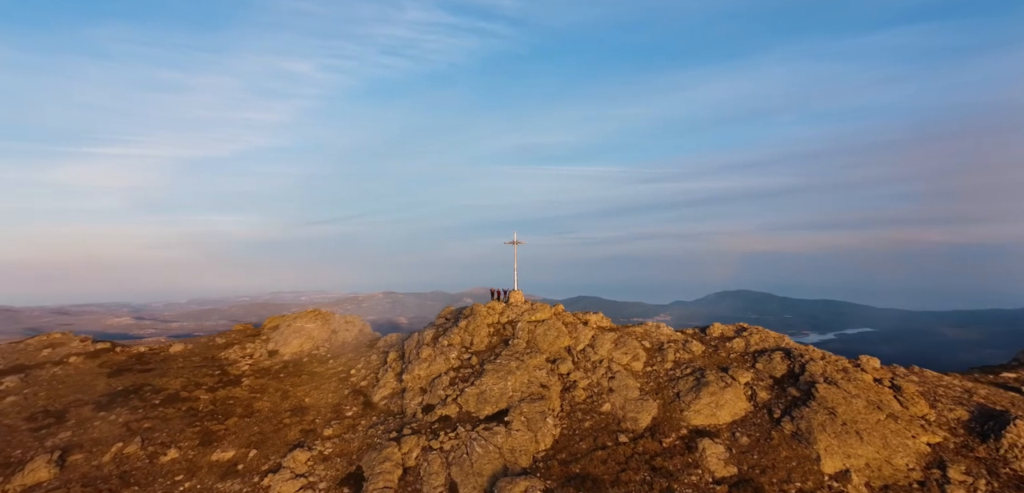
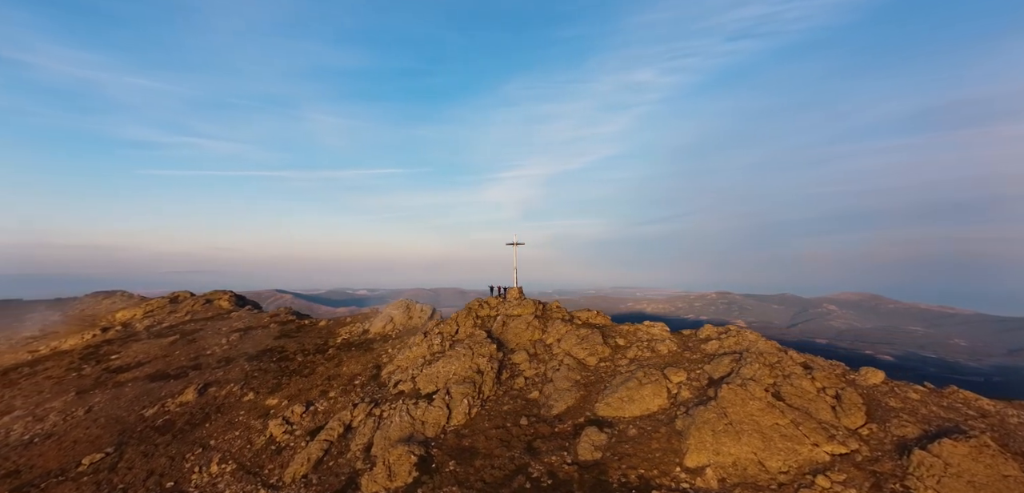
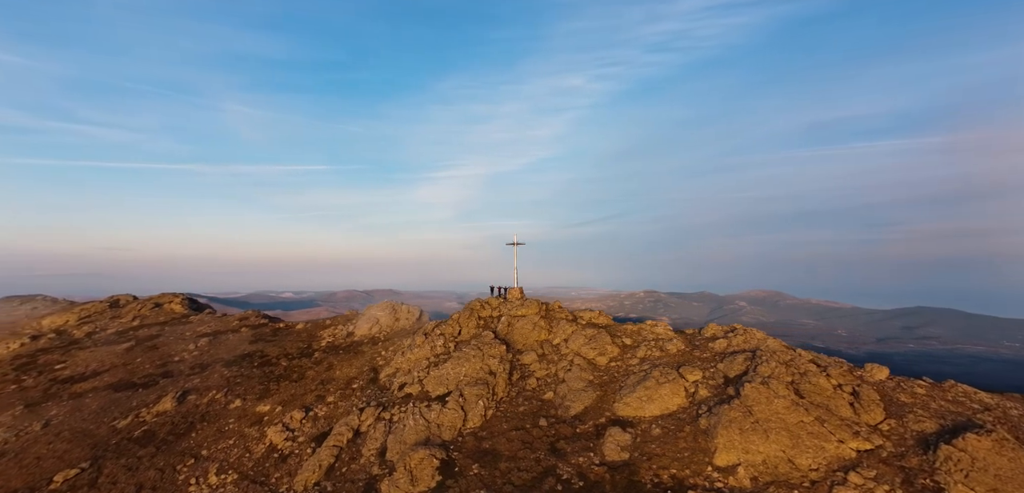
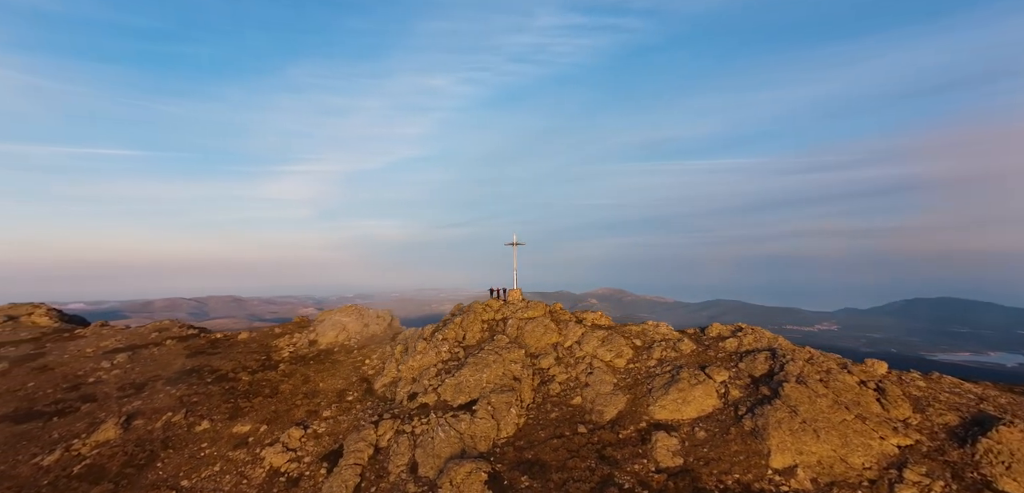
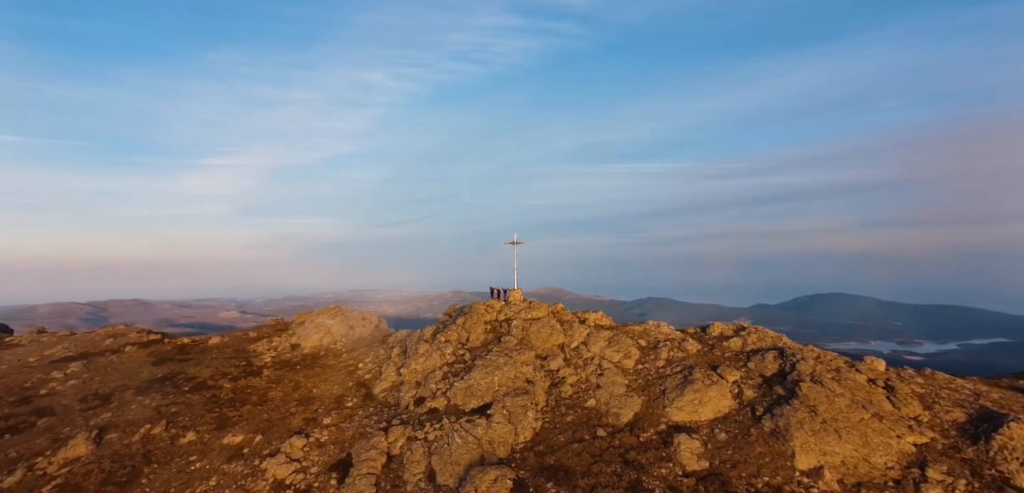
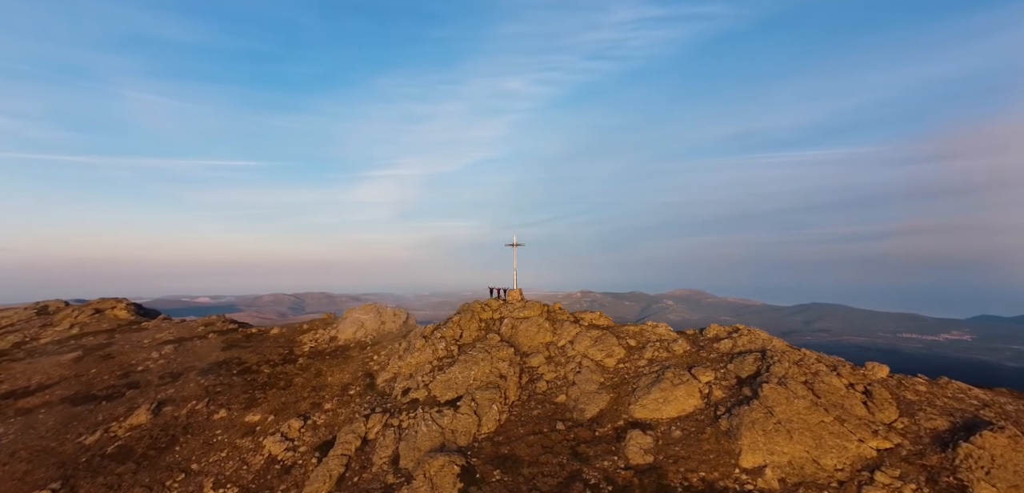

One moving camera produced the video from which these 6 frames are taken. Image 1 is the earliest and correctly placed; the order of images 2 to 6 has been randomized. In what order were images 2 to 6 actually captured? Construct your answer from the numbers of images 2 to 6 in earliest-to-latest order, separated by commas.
5, 4, 6, 3, 2
